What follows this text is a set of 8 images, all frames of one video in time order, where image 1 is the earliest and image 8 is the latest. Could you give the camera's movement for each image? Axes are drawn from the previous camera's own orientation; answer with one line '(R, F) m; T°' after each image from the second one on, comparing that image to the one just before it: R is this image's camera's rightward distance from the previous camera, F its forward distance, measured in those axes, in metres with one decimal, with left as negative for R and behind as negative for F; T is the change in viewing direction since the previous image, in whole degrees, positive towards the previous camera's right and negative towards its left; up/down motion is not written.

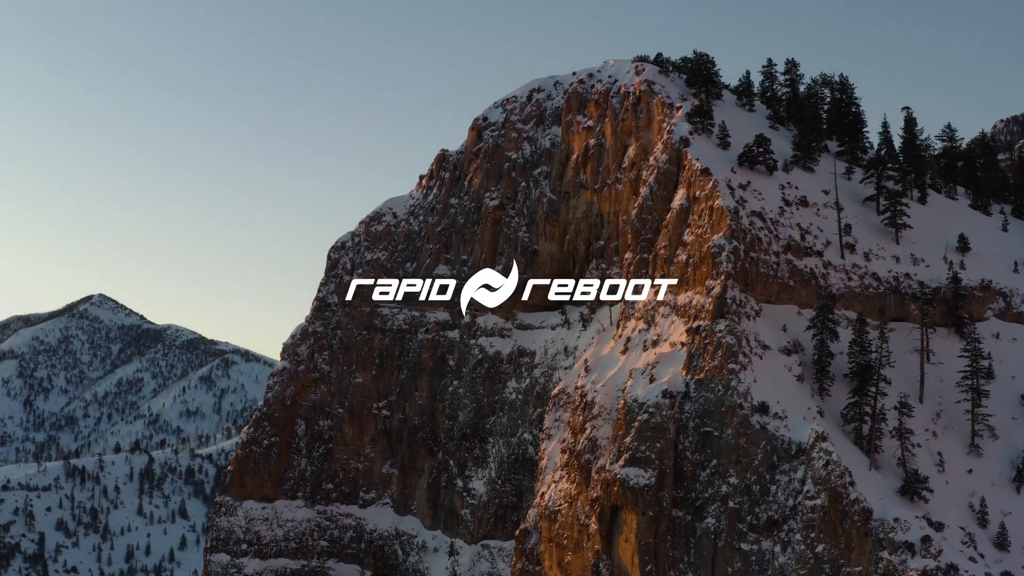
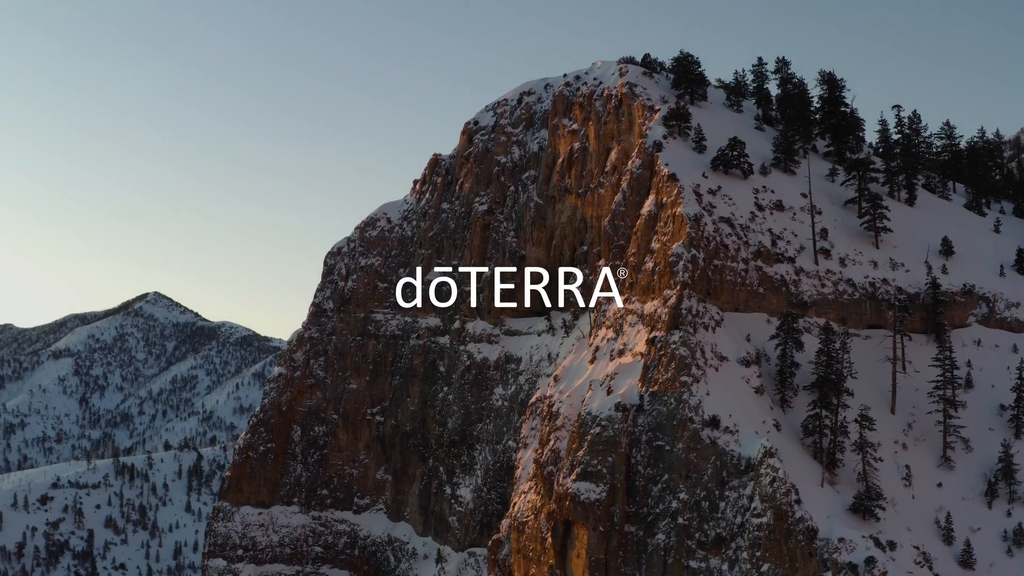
(+5.2, +0.9) m; -2°
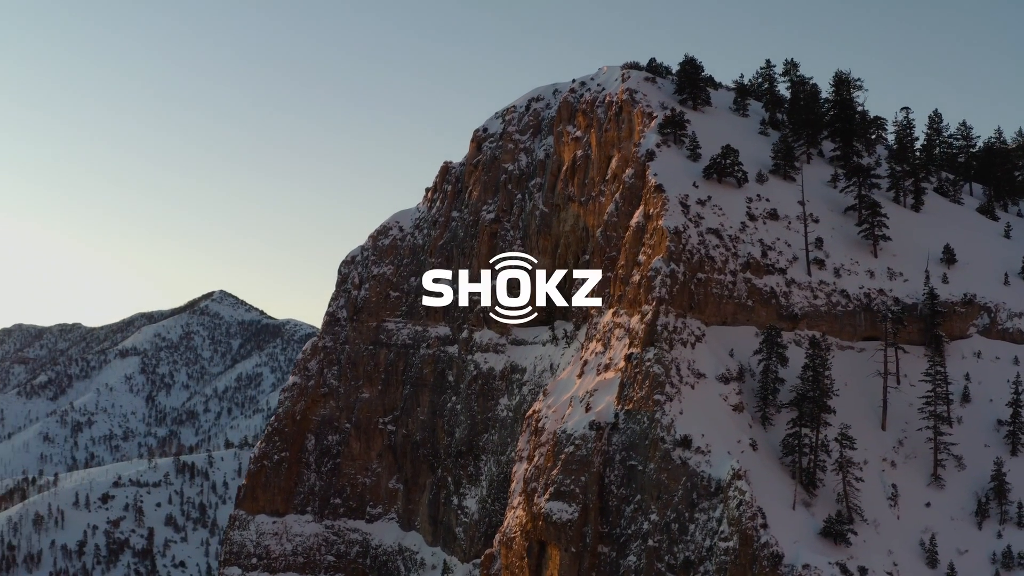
(+4.5, +0.7) m; -3°
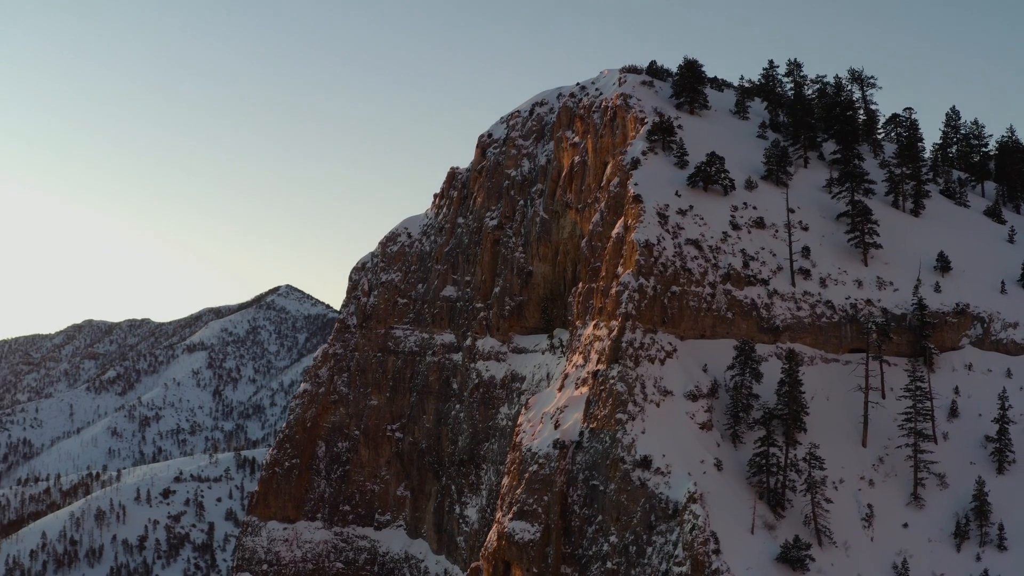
(+5.1, +0.8) m; -3°
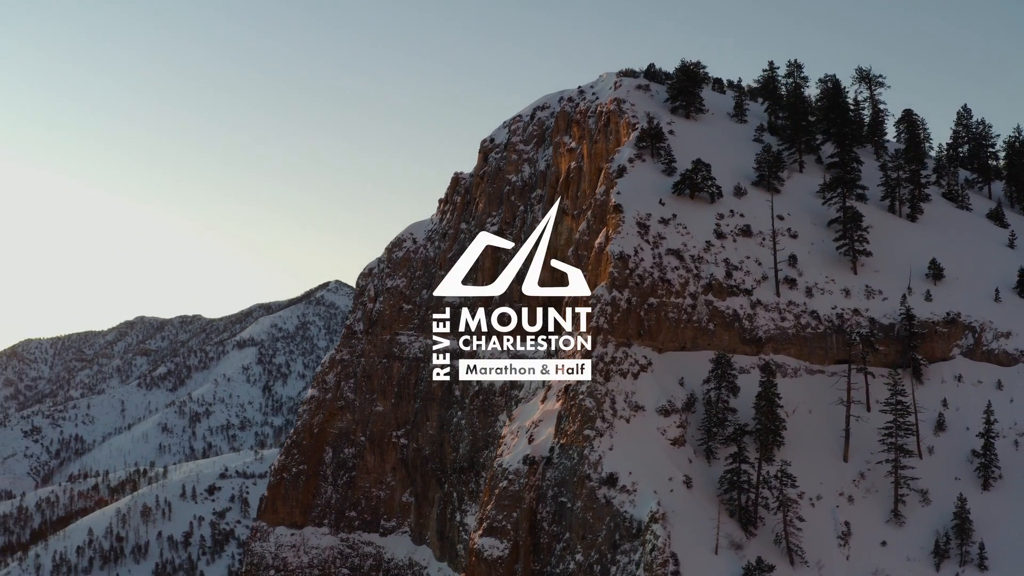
(+3.9, +0.6) m; -2°
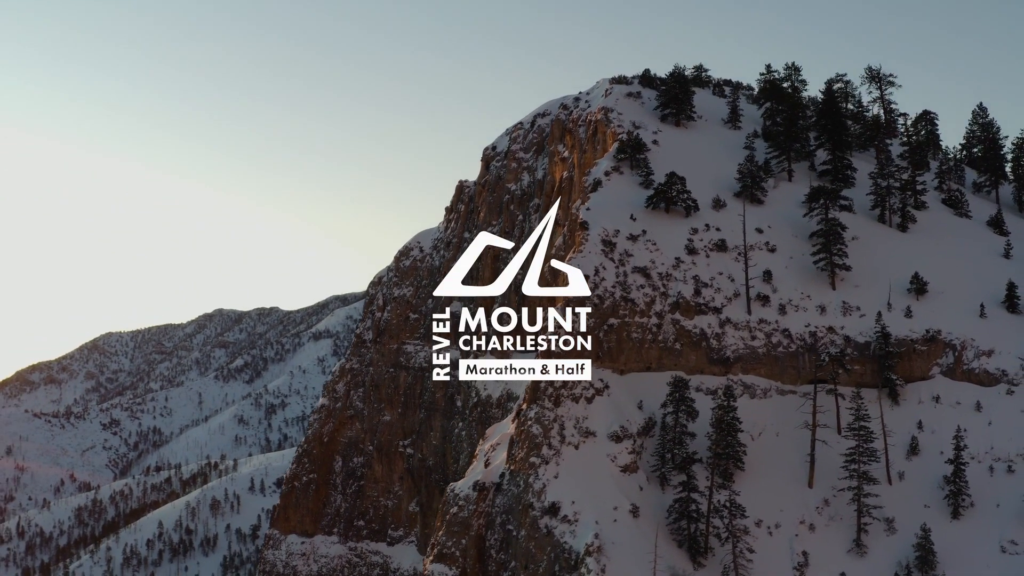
(+6.1, +1.0) m; -4°
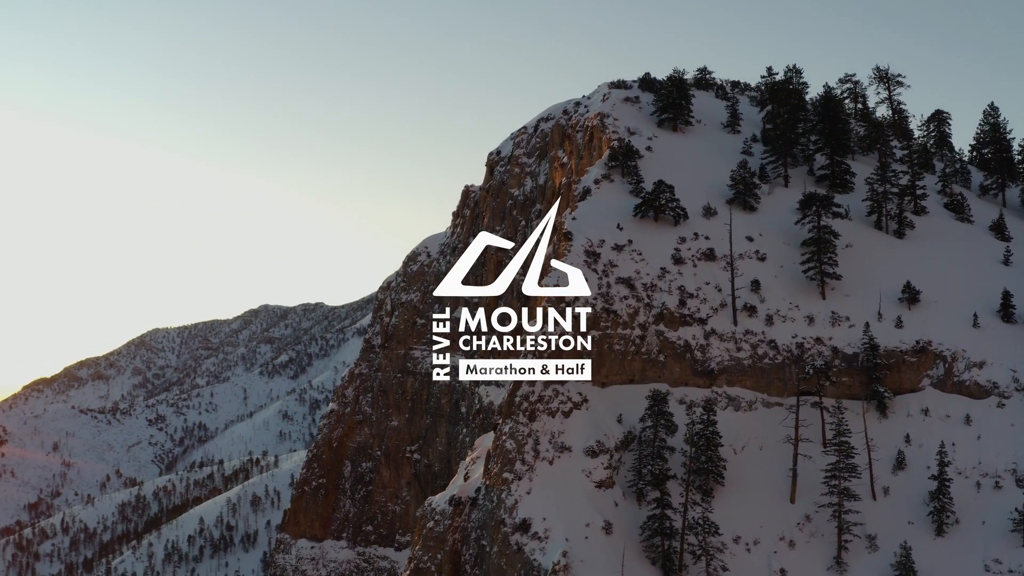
(+3.3, +0.4) m; -2°
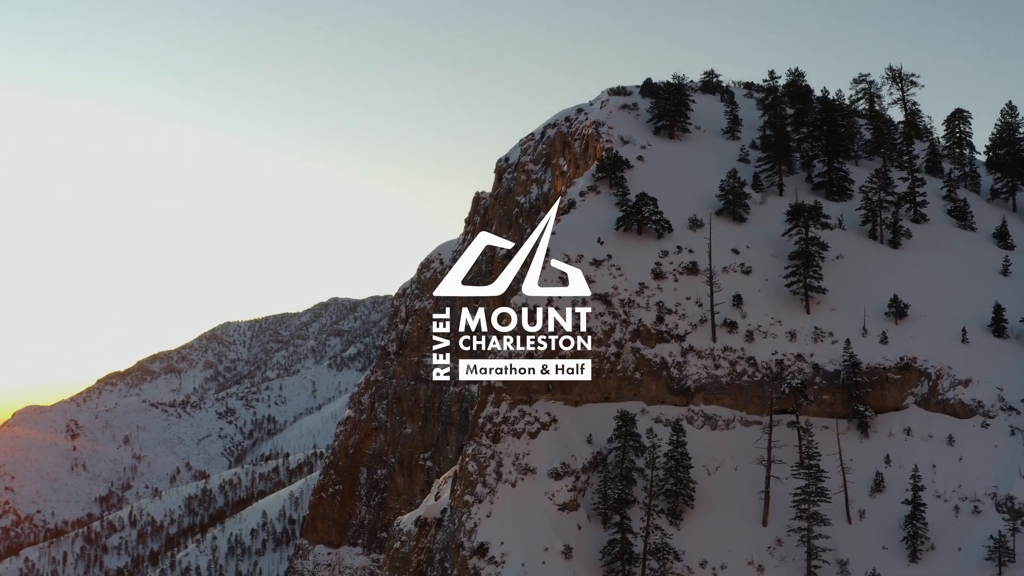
(+5.0, +0.5) m; -3°
